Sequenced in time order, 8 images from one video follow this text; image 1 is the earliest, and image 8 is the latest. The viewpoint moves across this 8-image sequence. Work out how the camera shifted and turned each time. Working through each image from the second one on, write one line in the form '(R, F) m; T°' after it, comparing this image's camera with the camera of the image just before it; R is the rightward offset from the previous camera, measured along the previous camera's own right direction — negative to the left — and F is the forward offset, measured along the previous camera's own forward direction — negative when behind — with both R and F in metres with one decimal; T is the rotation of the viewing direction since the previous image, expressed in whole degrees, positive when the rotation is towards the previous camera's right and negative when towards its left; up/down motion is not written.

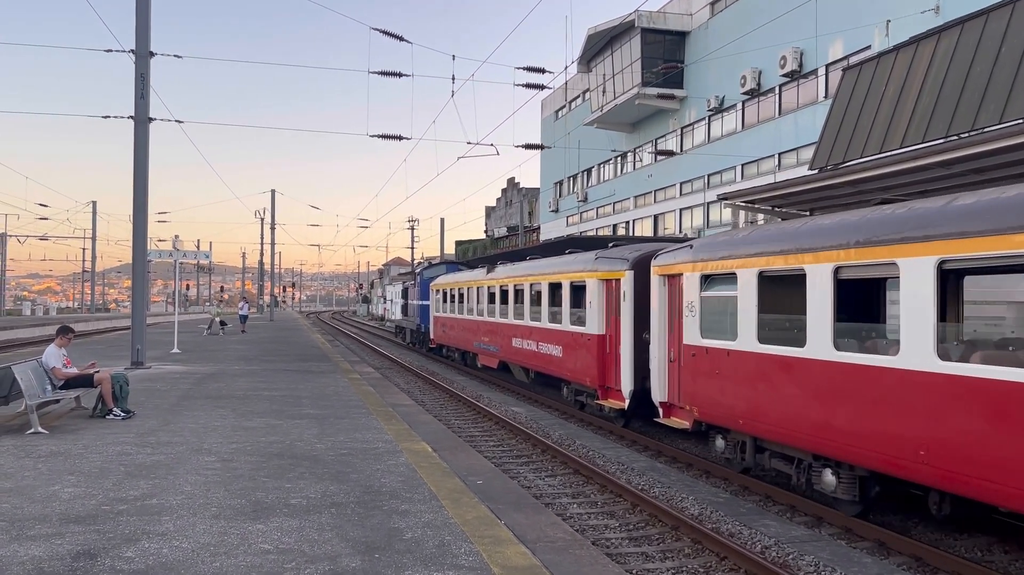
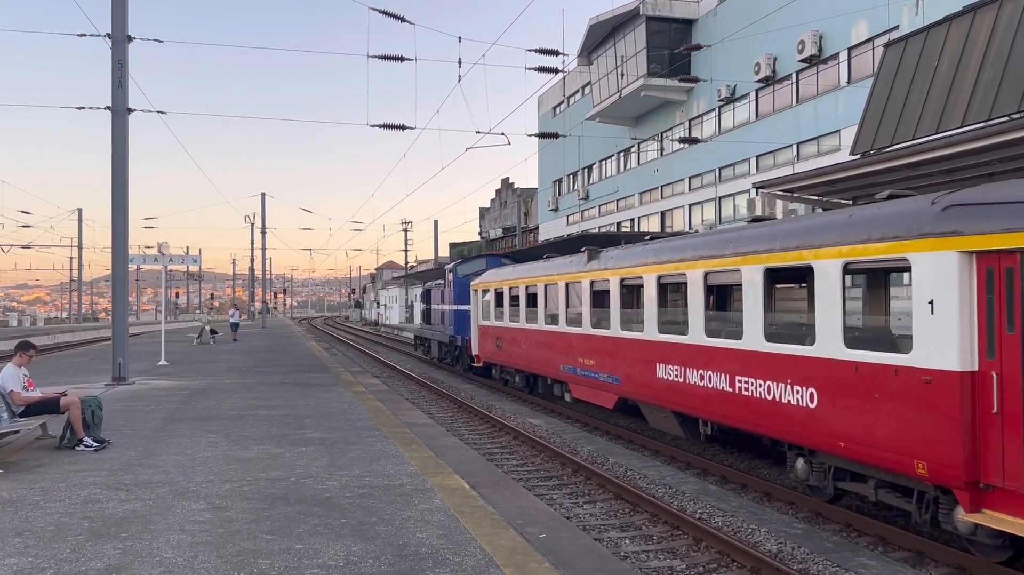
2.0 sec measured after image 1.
(-0.4, +1.4) m; +1°
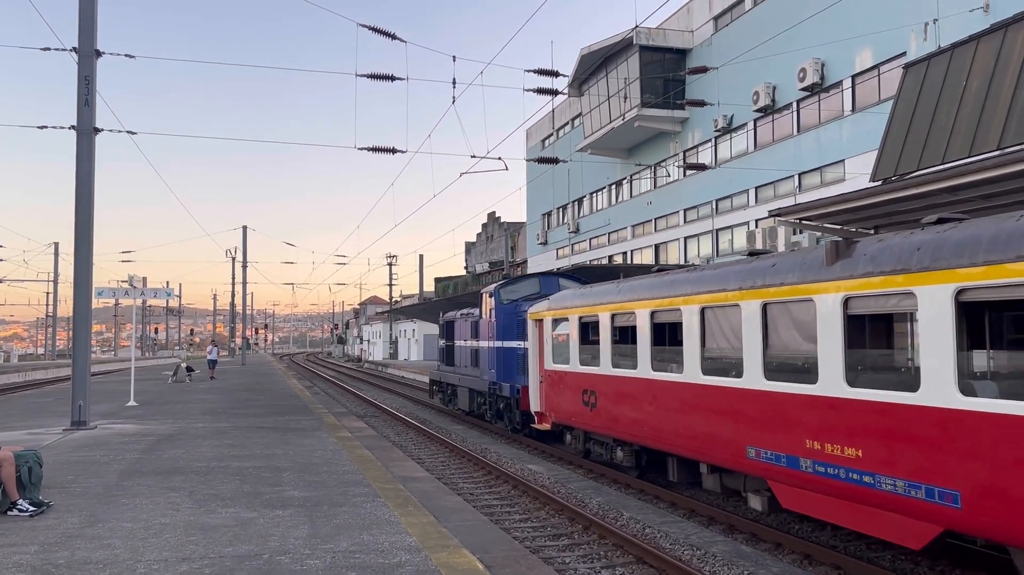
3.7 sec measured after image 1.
(-0.2, +1.1) m; +1°
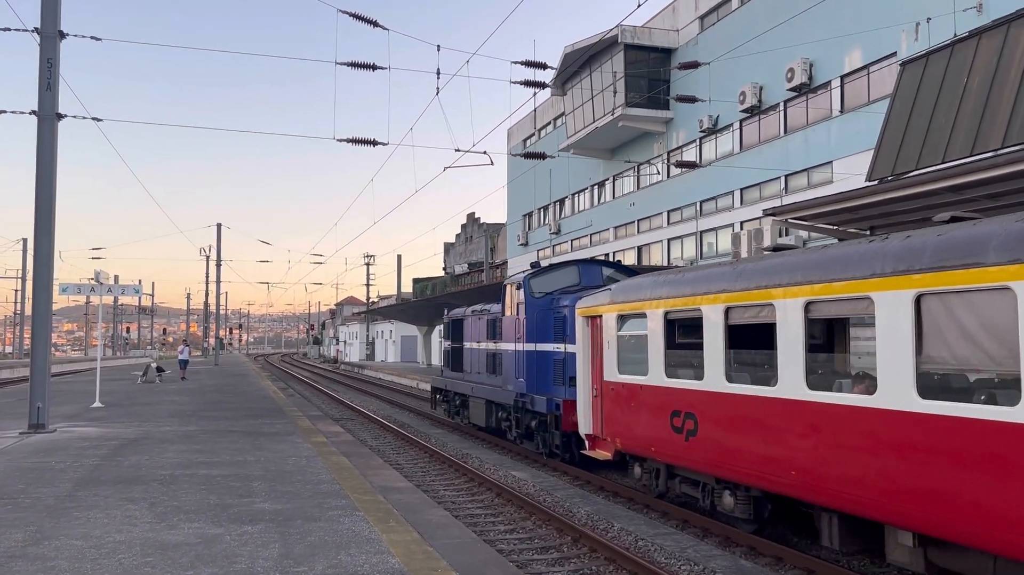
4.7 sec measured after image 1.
(-0.1, +0.6) m; +2°
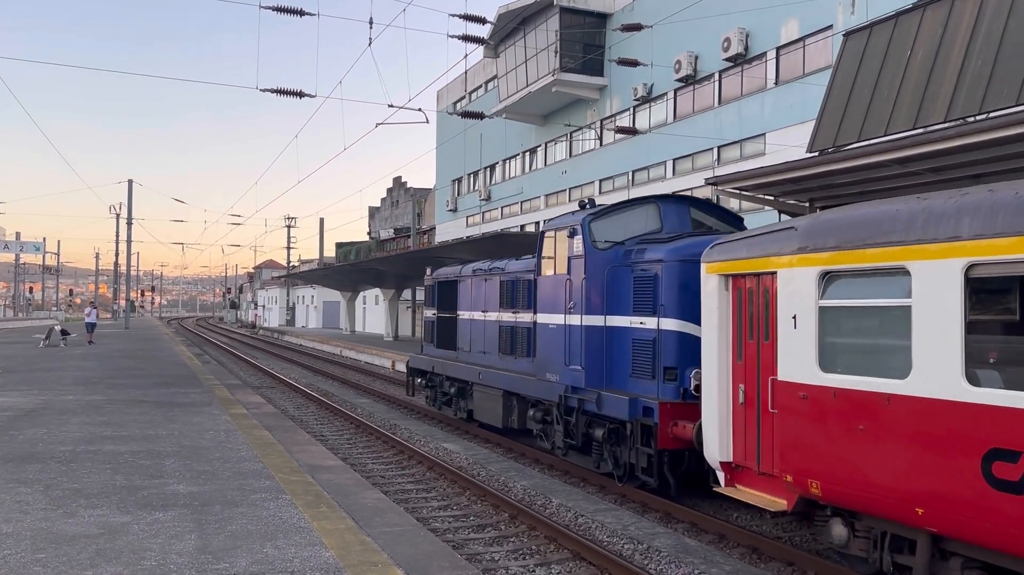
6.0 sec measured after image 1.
(-0.2, +0.6) m; +5°
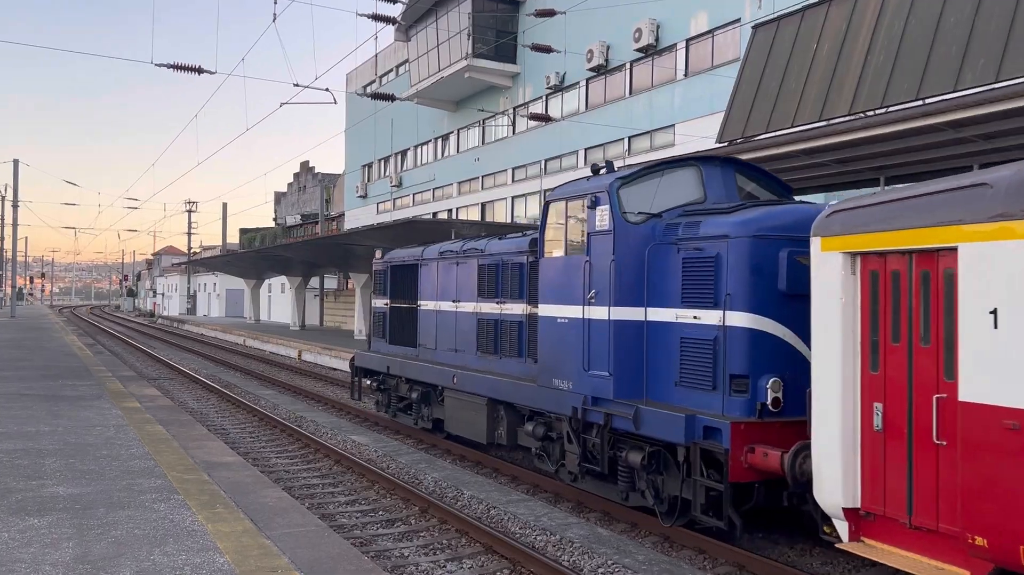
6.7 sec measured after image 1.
(0.0, +0.2) m; +6°
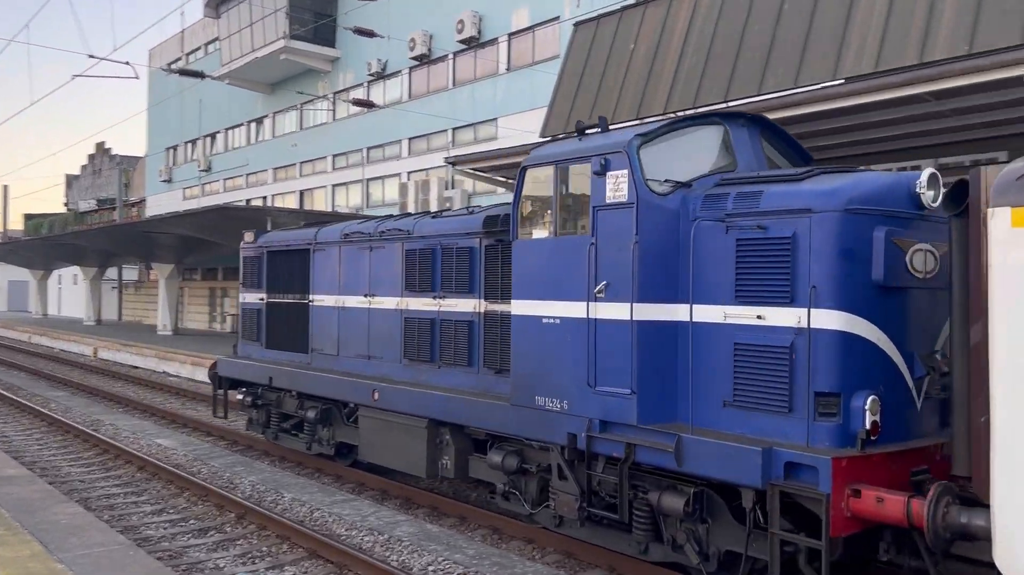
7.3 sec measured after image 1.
(-0.1, +0.2) m; +12°
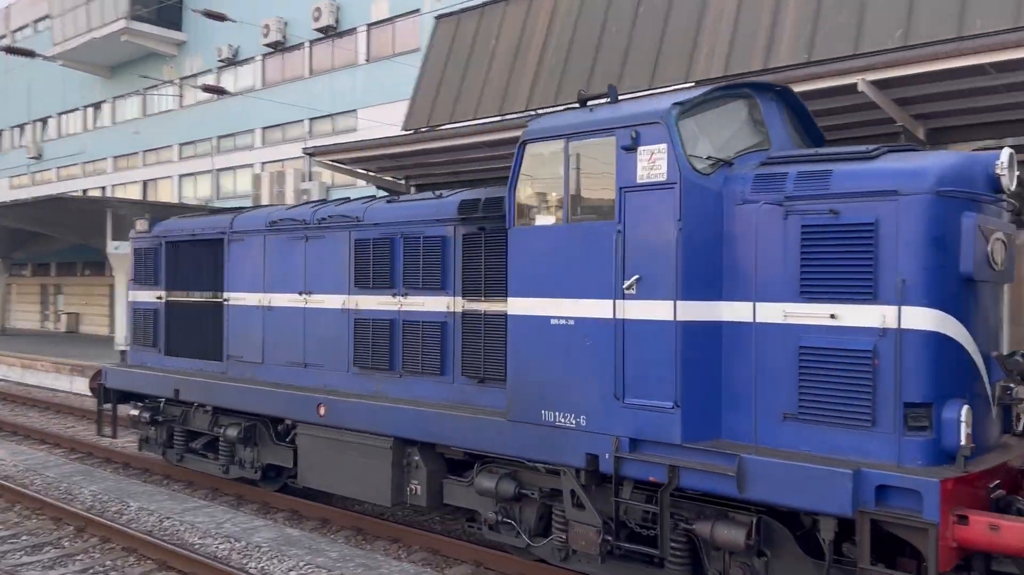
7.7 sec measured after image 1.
(-0.1, +0.1) m; +9°
